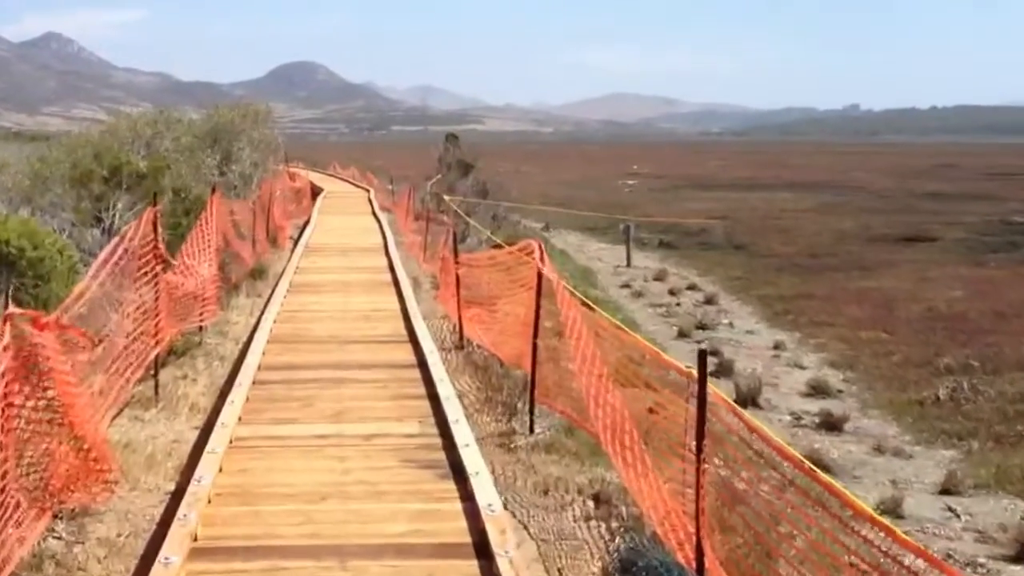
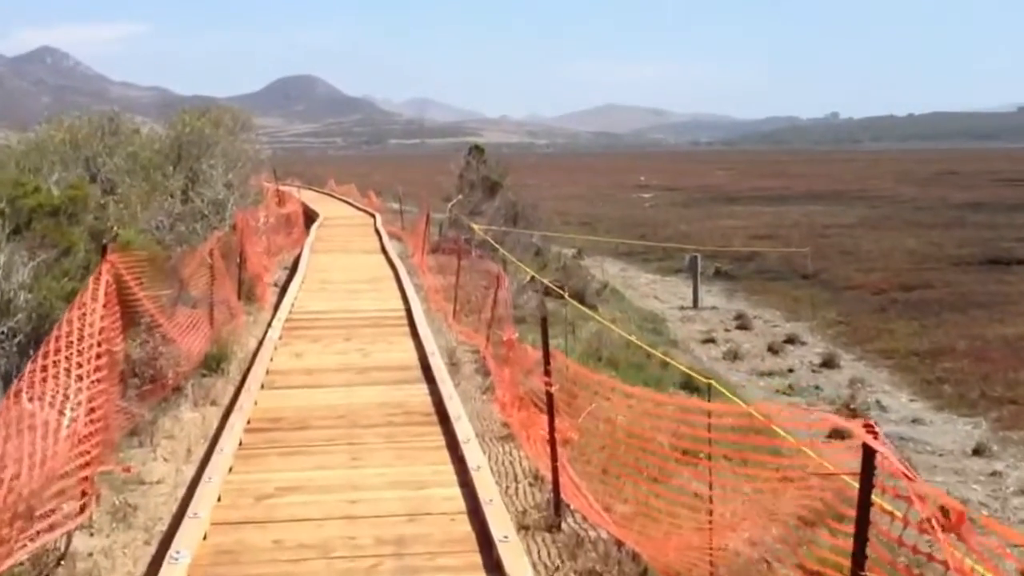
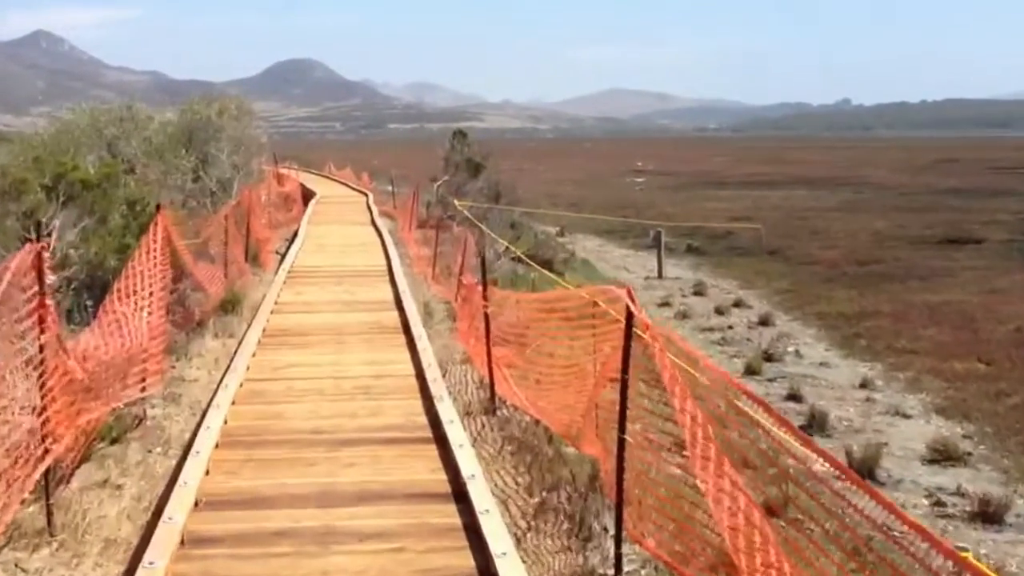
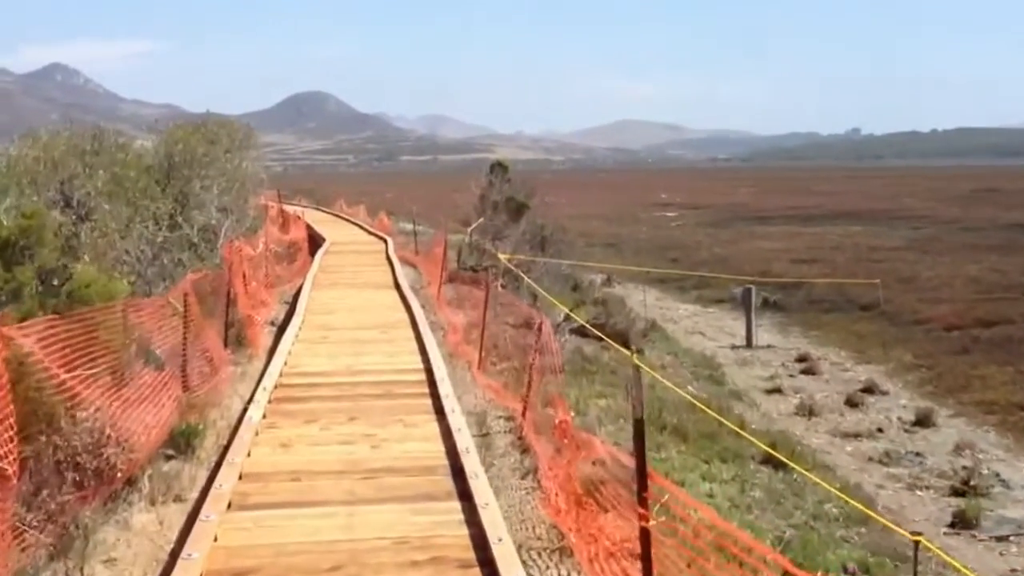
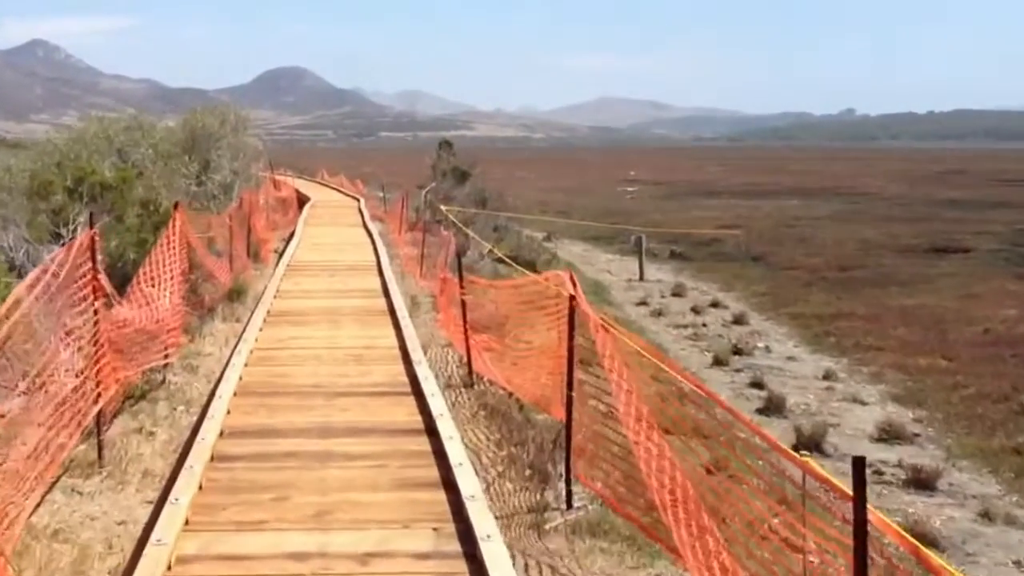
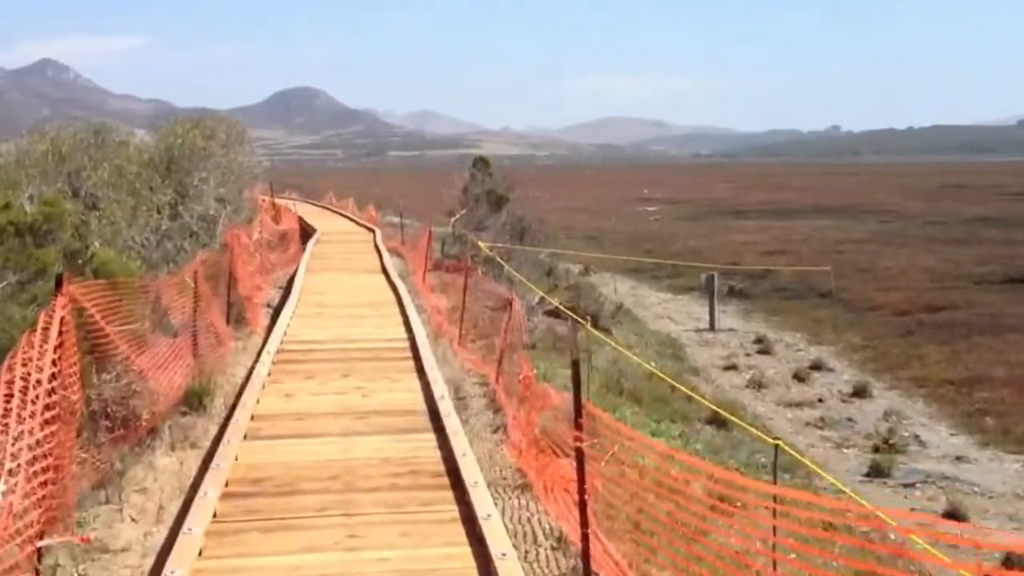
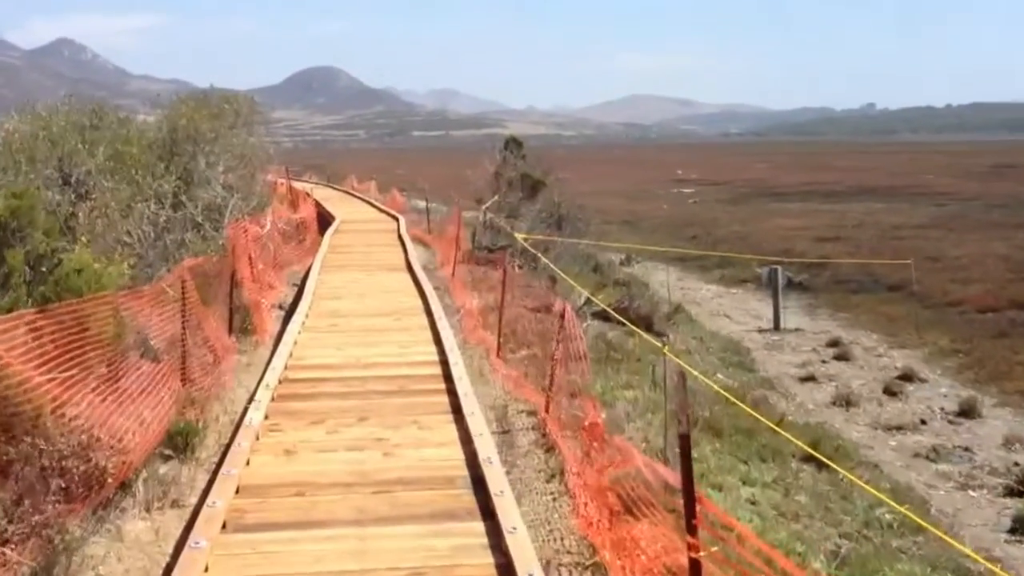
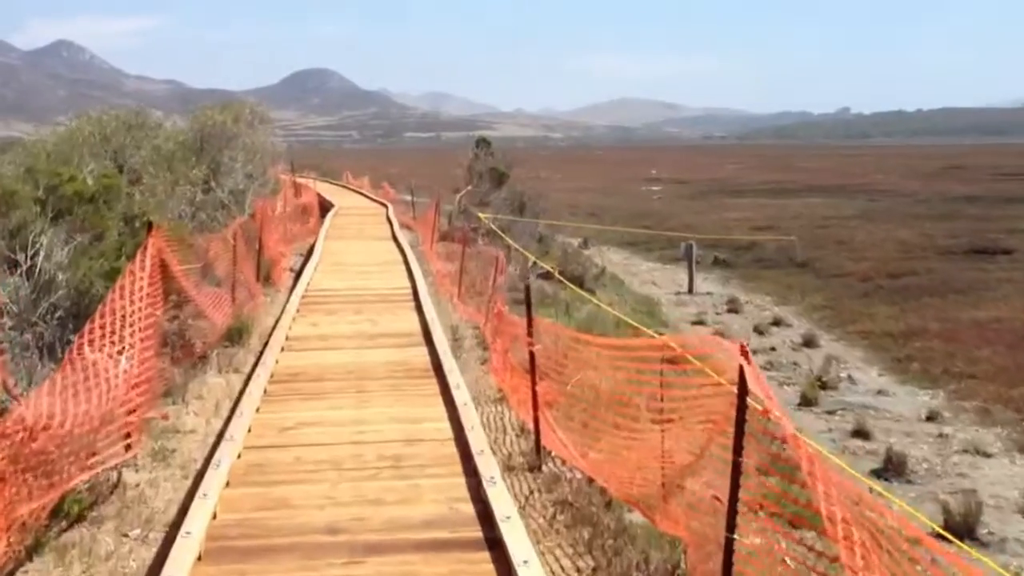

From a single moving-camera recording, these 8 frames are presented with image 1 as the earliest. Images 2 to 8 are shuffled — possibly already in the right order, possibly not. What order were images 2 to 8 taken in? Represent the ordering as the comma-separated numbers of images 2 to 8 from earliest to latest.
5, 3, 8, 2, 6, 4, 7
